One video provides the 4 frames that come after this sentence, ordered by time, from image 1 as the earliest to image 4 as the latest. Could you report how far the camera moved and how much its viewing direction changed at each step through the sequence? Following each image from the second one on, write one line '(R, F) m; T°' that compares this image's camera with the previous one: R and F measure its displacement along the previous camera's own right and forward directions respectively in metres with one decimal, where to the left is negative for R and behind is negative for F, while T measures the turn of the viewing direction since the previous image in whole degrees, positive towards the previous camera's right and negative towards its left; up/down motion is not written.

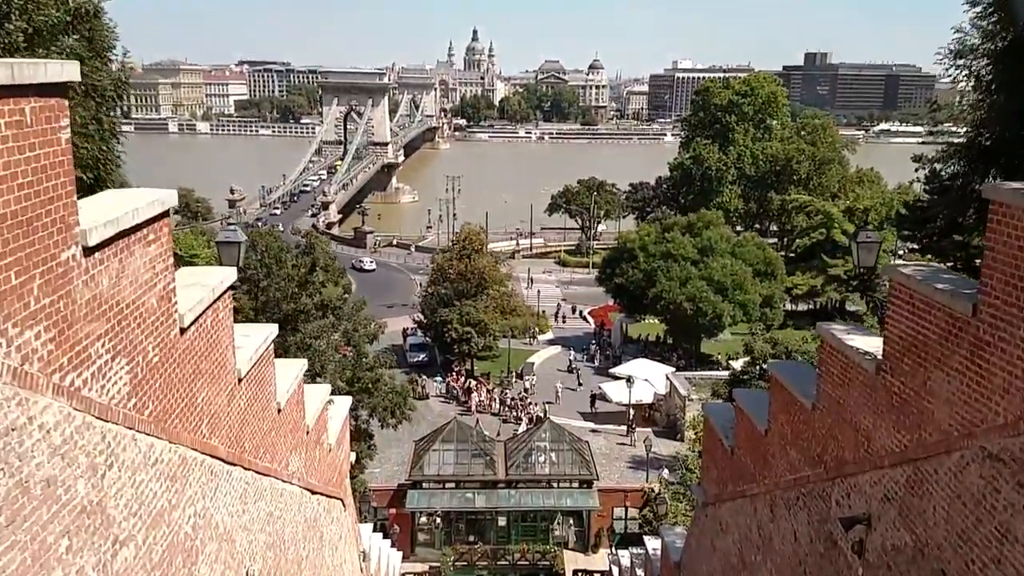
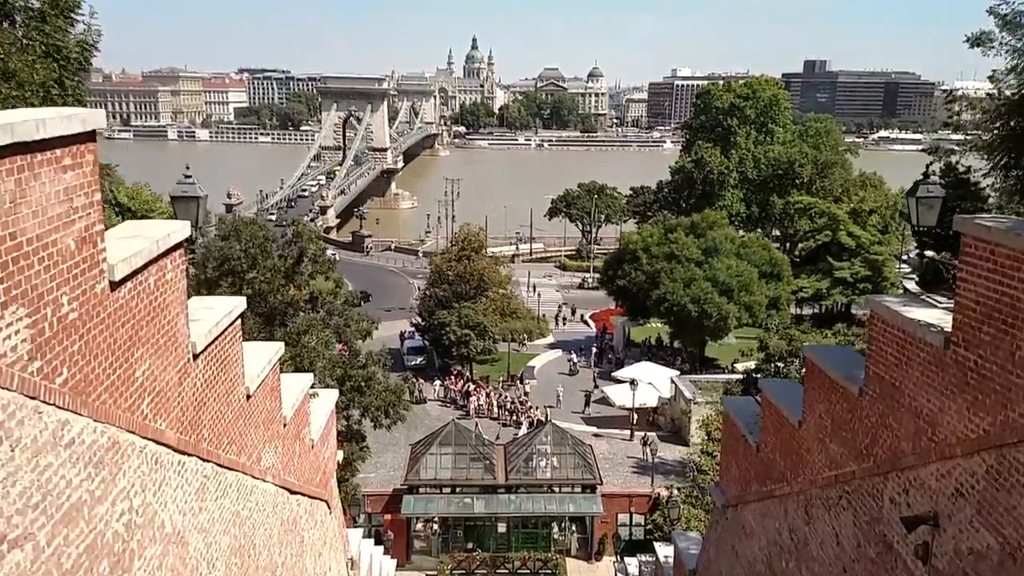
(0.0, +0.8) m; 0°
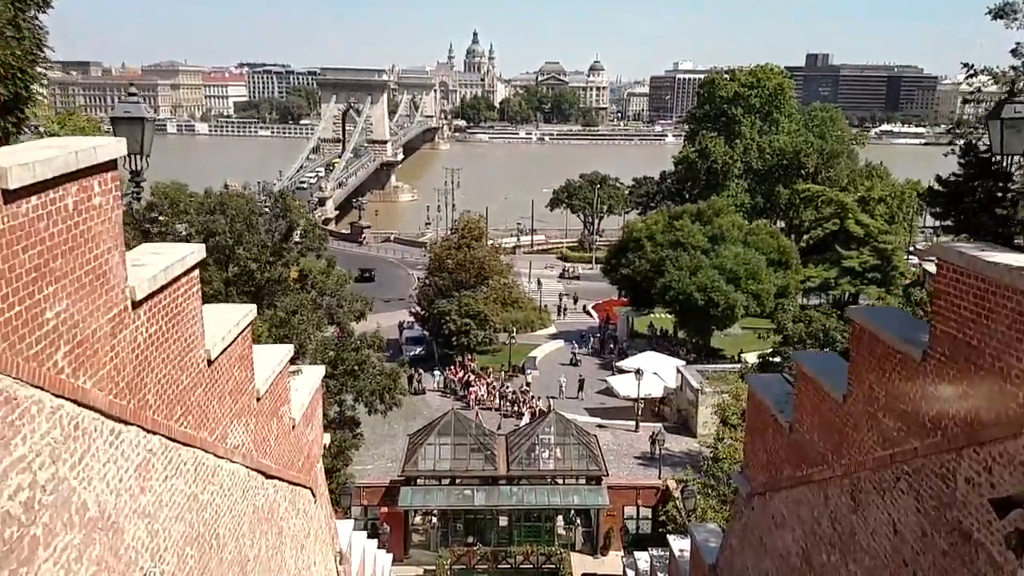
(0.0, +0.8) m; 0°
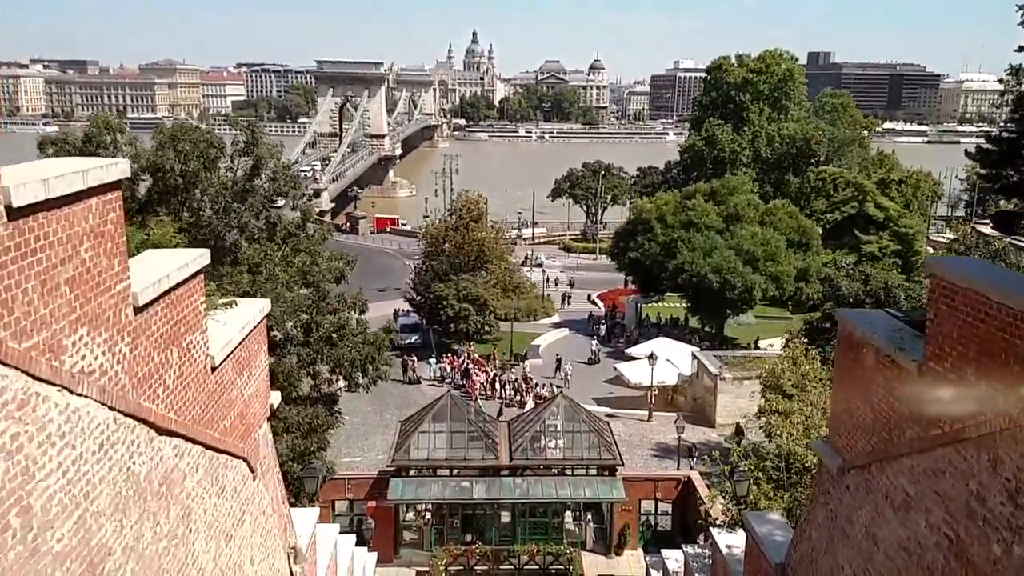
(-0.1, +2.1) m; 0°
